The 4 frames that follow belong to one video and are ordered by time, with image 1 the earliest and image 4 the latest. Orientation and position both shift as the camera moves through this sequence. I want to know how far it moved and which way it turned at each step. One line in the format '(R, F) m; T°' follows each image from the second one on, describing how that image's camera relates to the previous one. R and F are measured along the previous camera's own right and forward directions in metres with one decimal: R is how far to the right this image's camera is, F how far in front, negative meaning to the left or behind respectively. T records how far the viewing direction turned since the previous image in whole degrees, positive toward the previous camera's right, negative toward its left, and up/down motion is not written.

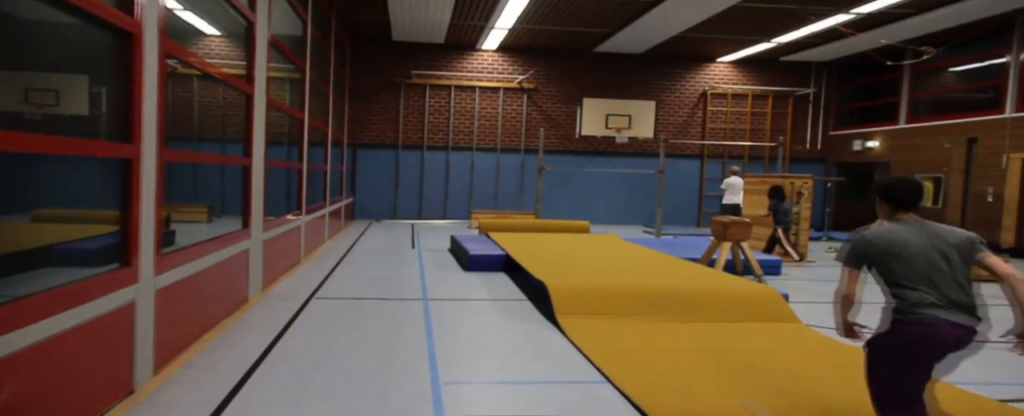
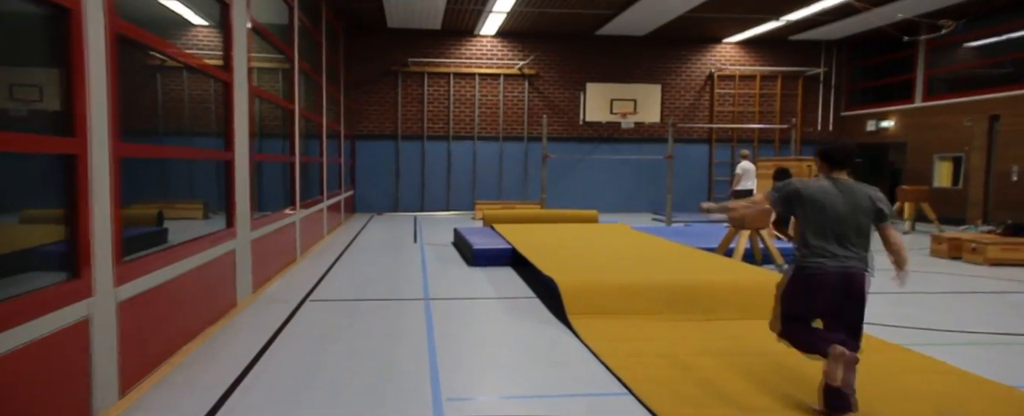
(0.0, +0.3) m; 0°
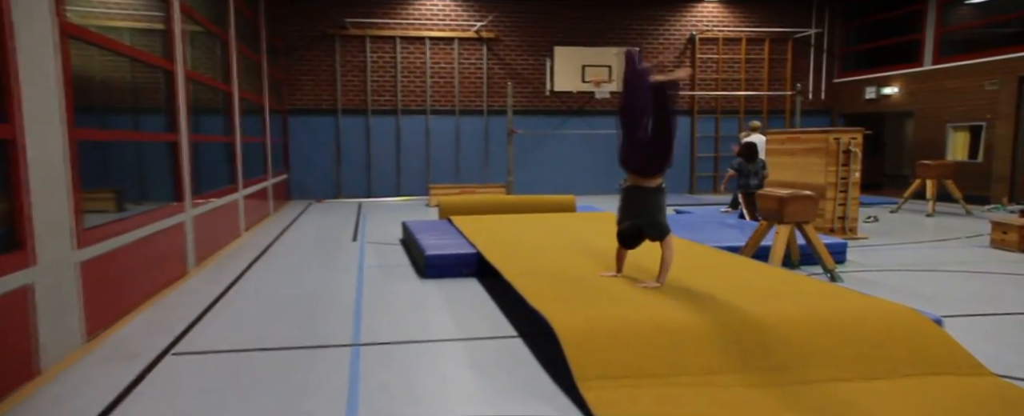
(-0.1, +1.4) m; +4°
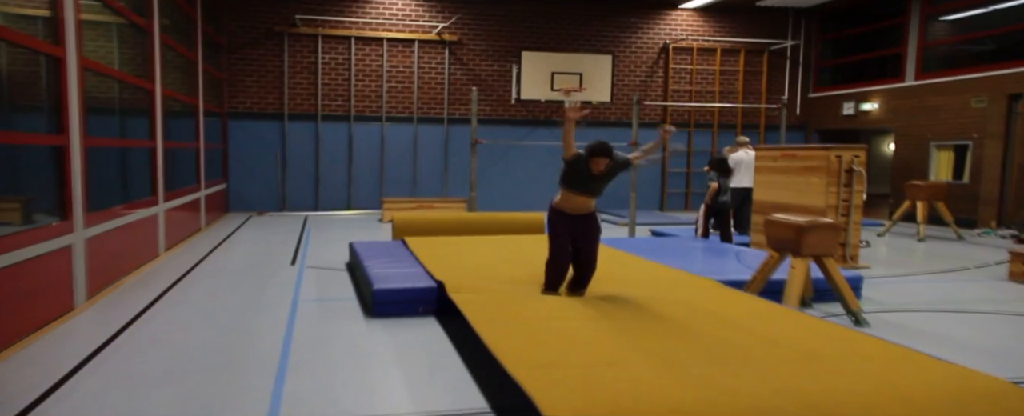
(-0.1, +0.7) m; +4°
